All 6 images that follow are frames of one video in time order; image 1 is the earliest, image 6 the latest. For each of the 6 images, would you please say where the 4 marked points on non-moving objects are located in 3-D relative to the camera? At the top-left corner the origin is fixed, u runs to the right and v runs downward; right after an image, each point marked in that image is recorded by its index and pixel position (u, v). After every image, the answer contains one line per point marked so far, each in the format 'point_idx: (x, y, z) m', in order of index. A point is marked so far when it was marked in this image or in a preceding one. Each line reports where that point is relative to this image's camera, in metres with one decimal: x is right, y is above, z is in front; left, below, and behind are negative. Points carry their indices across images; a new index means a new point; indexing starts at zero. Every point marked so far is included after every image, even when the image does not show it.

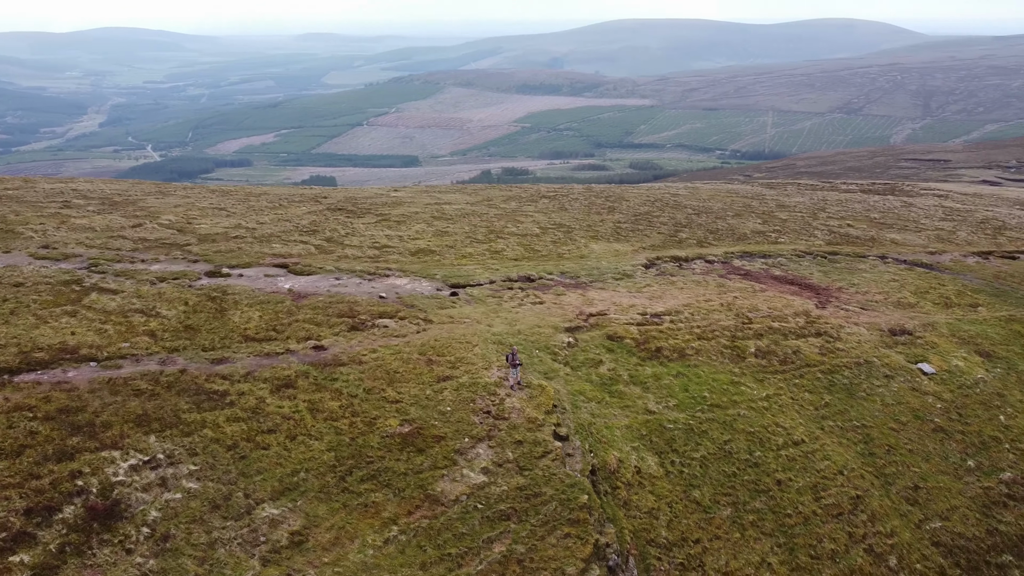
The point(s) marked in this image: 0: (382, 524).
0: (-3.0, -5.7, +19.6) m
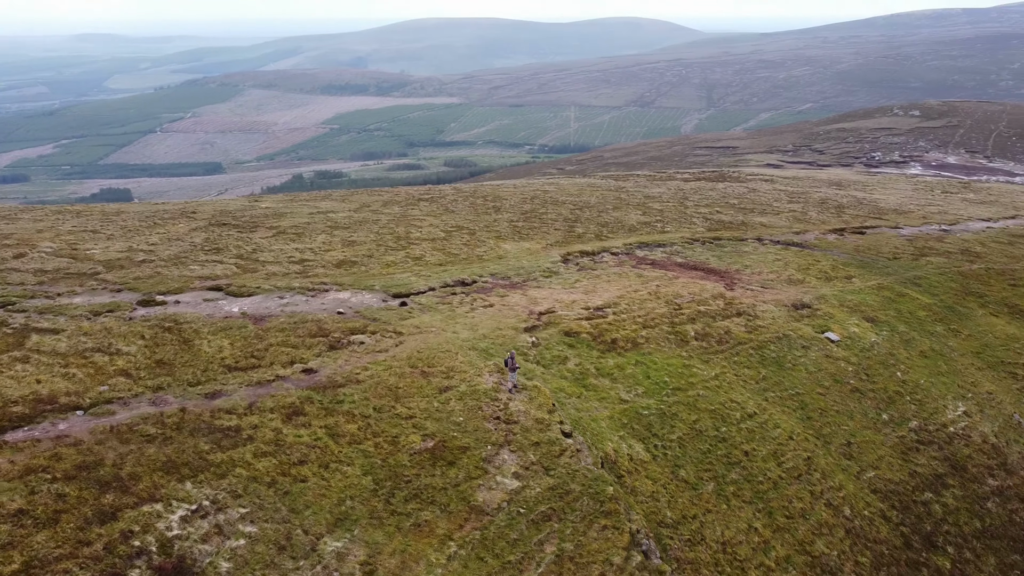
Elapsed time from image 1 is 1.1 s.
0: (-1.6, -6.1, +19.3) m
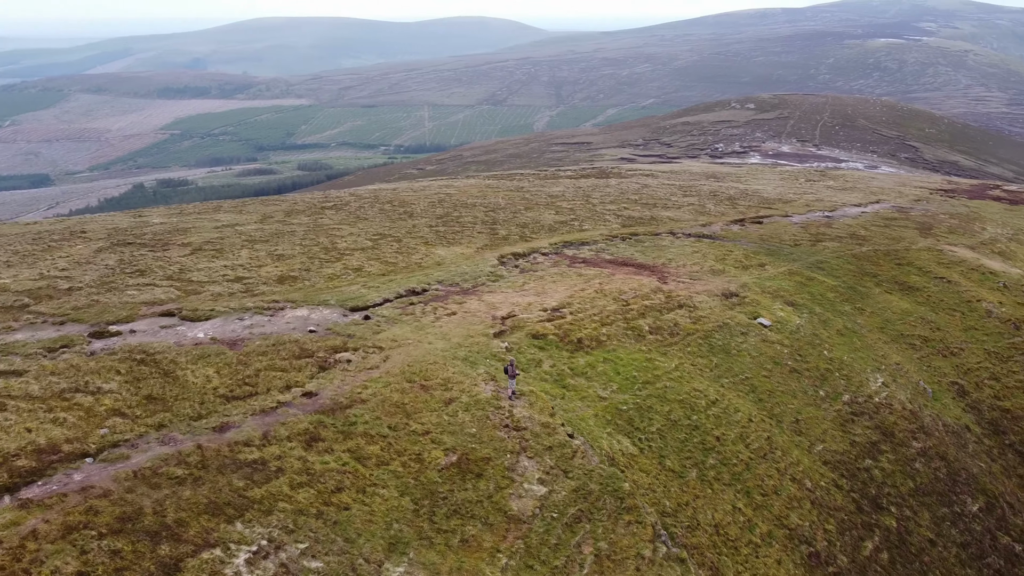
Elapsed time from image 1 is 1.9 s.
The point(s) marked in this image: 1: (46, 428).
0: (-0.4, -6.4, +19.3) m
1: (-11.1, -3.3, +19.2) m
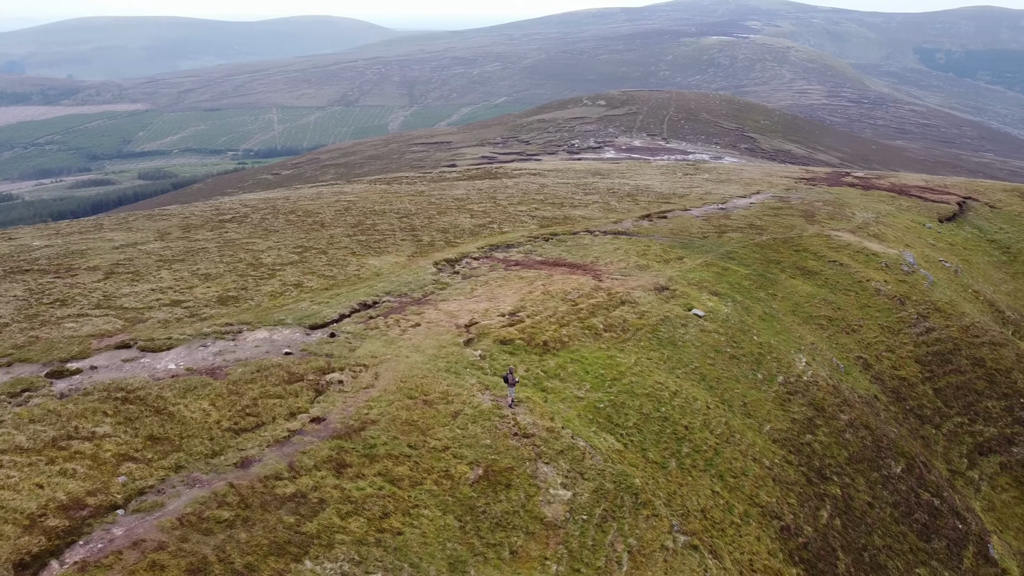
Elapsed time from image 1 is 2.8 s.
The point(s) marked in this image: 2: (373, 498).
0: (+0.7, -6.6, +19.5) m
1: (-9.9, -4.2, +17.6) m
2: (-3.4, -5.0, +19.2) m
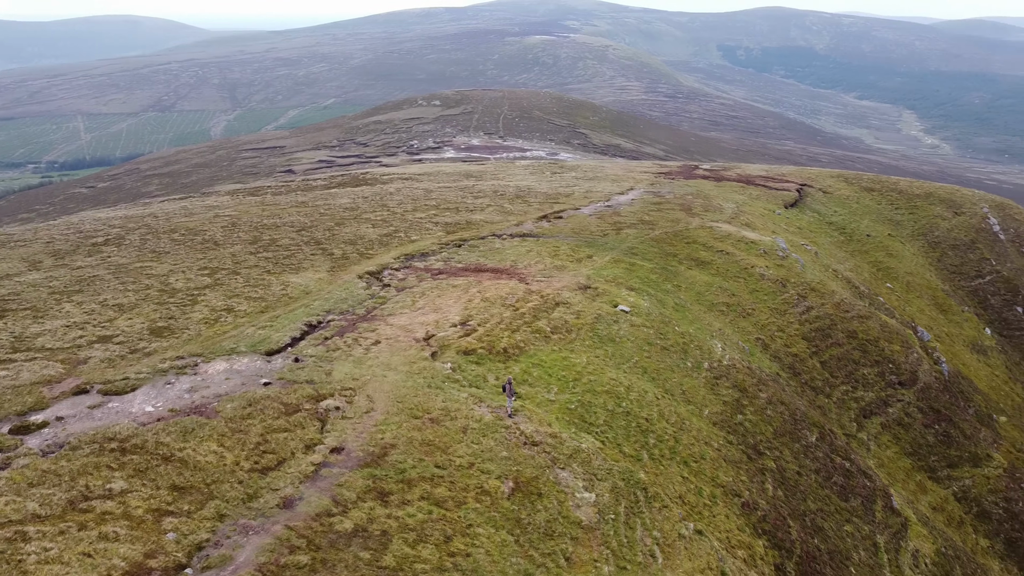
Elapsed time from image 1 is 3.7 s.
0: (+2.1, -6.9, +20.1) m
1: (-8.1, -5.2, +16.1) m
2: (-2.0, -5.5, +19.0) m
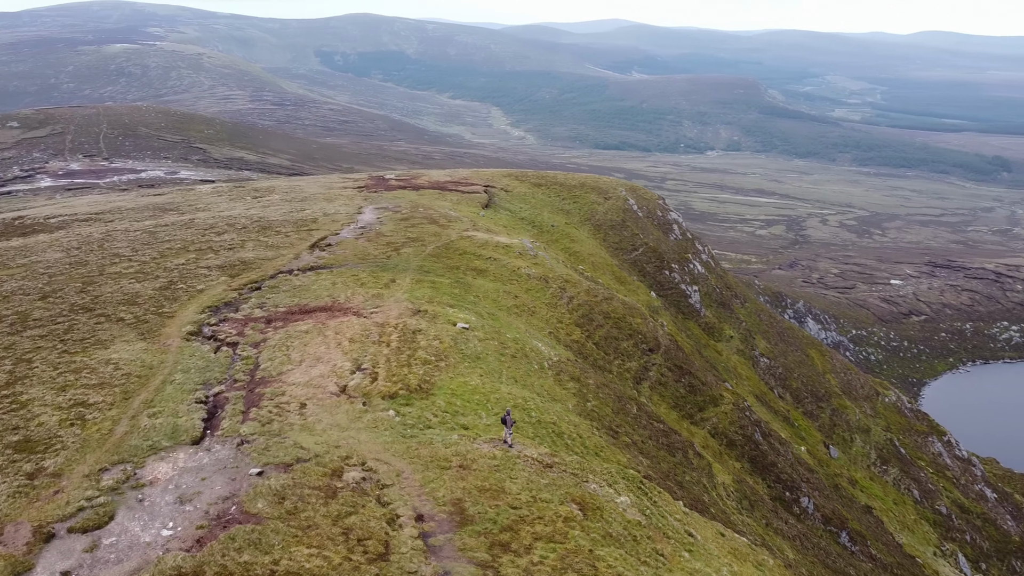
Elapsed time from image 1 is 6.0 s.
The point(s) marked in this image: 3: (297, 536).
0: (+4.7, -7.5, +22.7) m
1: (-2.9, -7.1, +14.6) m
2: (+1.3, -6.7, +19.9) m
3: (-5.5, -6.2, +19.9) m
